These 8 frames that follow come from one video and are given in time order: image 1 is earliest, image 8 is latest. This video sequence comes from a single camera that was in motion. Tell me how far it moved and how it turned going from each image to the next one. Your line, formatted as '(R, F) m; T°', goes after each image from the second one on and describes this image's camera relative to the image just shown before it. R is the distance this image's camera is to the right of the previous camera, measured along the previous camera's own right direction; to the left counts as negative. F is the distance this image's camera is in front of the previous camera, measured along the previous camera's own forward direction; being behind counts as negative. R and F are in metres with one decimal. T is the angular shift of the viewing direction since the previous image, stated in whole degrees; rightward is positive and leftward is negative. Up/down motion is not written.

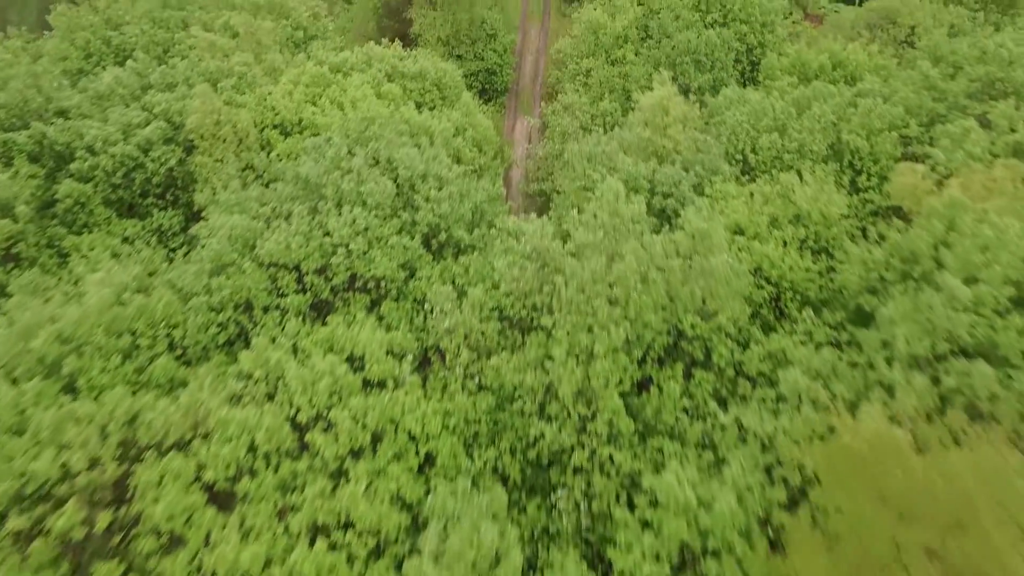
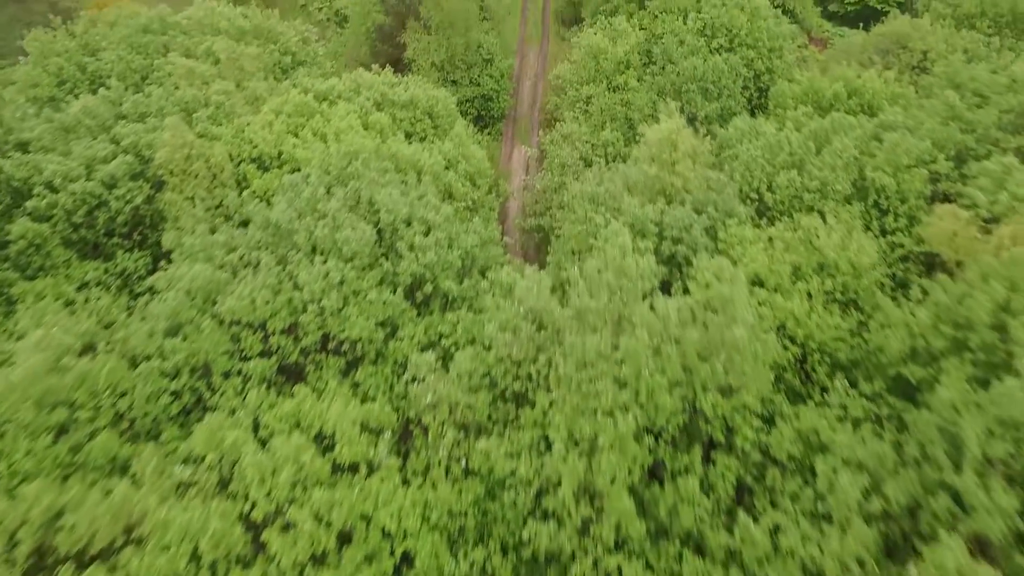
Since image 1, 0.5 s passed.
(+0.2, +2.3) m; 0°
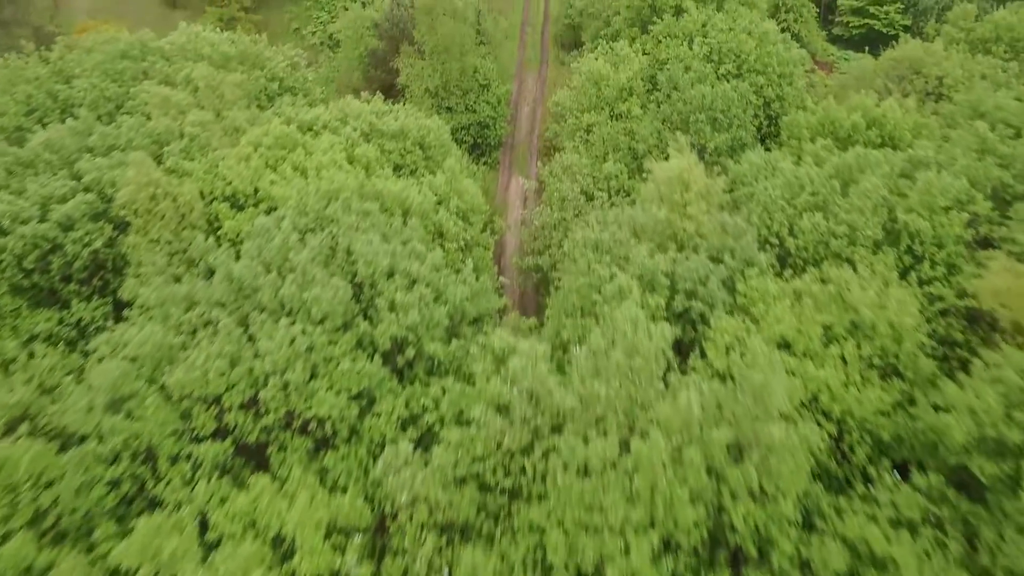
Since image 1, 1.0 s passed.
(+0.2, +2.3) m; 0°
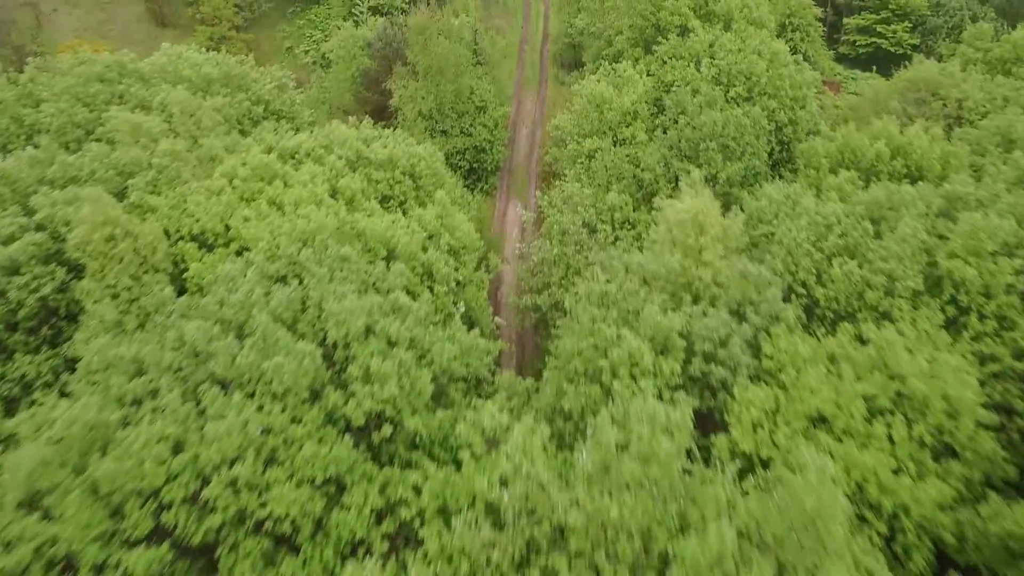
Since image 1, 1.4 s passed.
(+0.2, +2.3) m; 0°
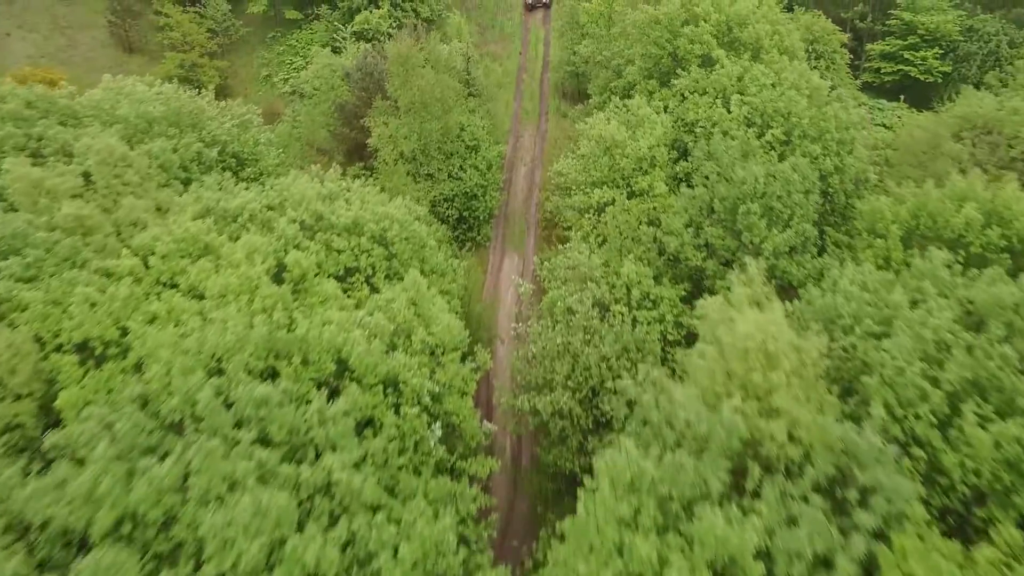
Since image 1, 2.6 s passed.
(+0.2, +5.8) m; 0°
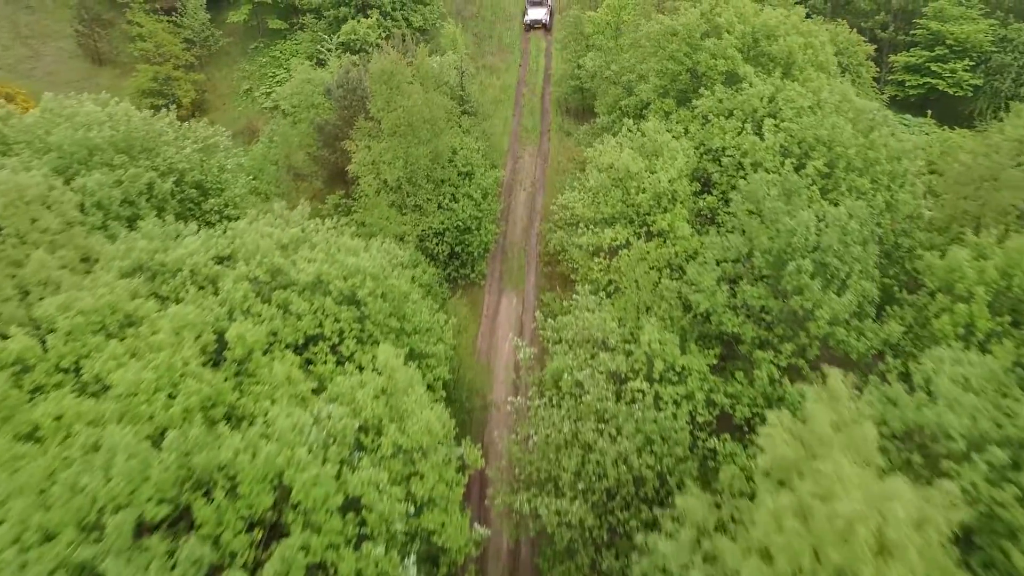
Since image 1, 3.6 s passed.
(+0.1, +4.3) m; 0°
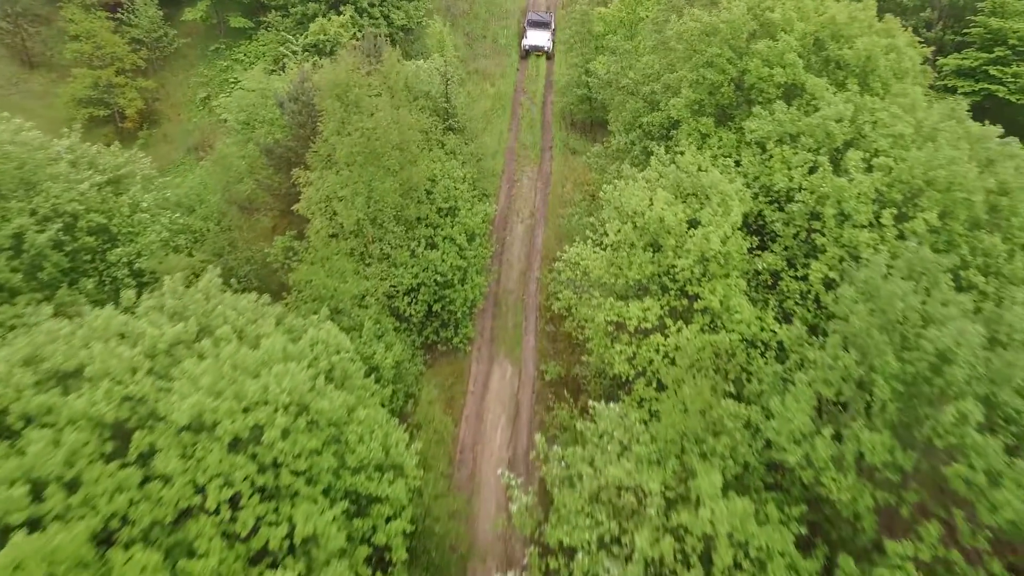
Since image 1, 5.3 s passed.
(+0.3, +7.3) m; 0°
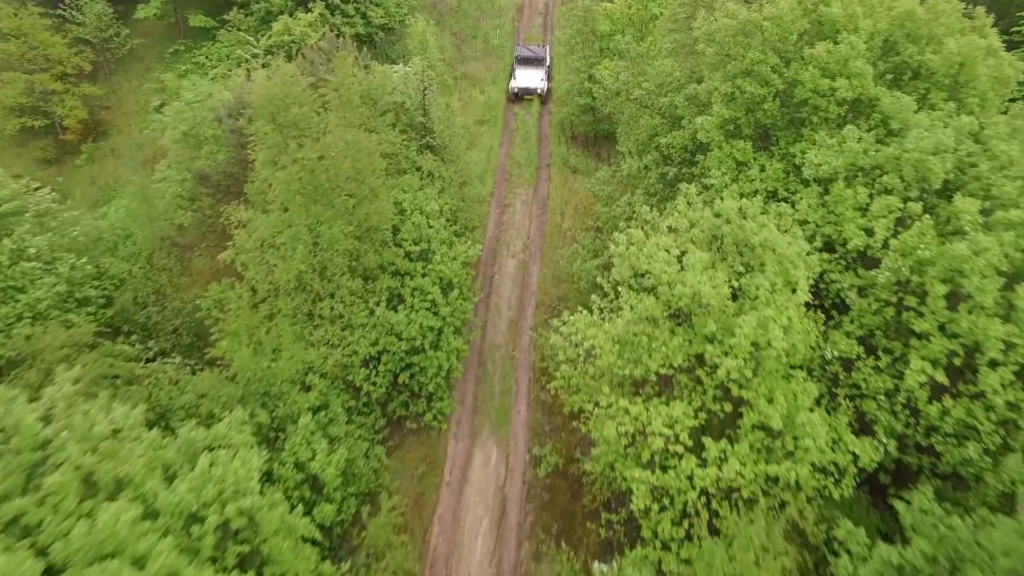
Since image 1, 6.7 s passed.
(+0.5, +5.5) m; 0°
